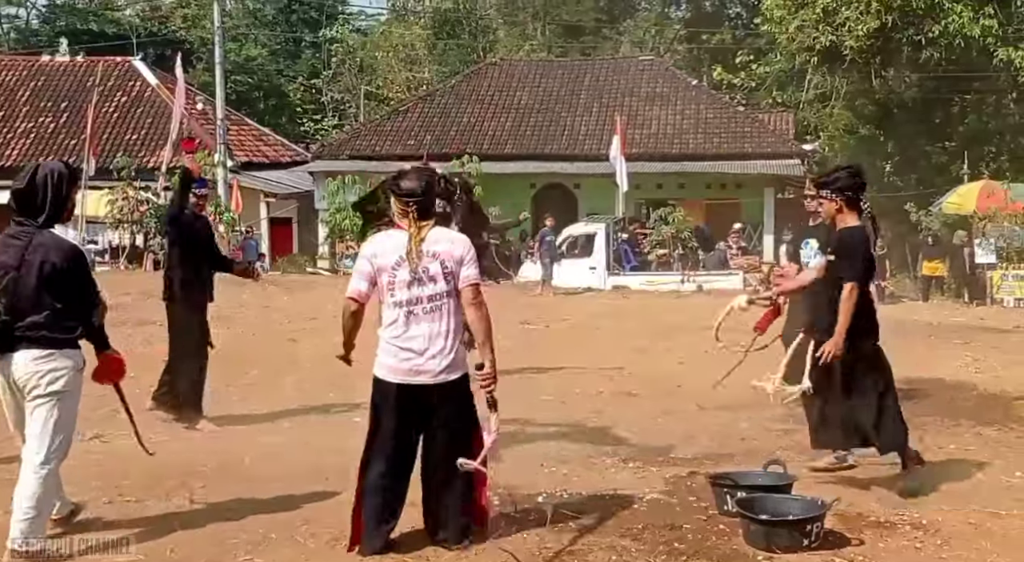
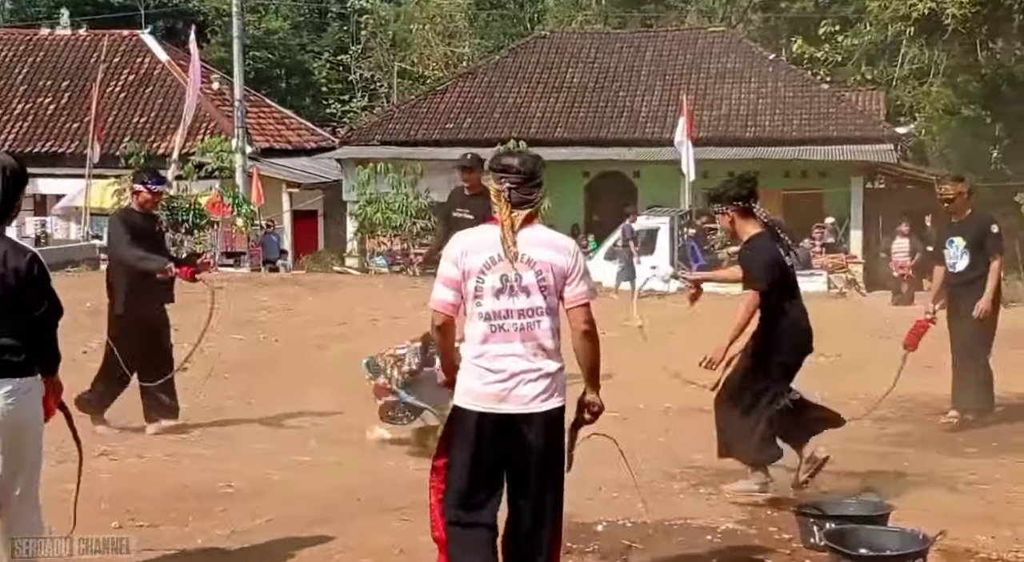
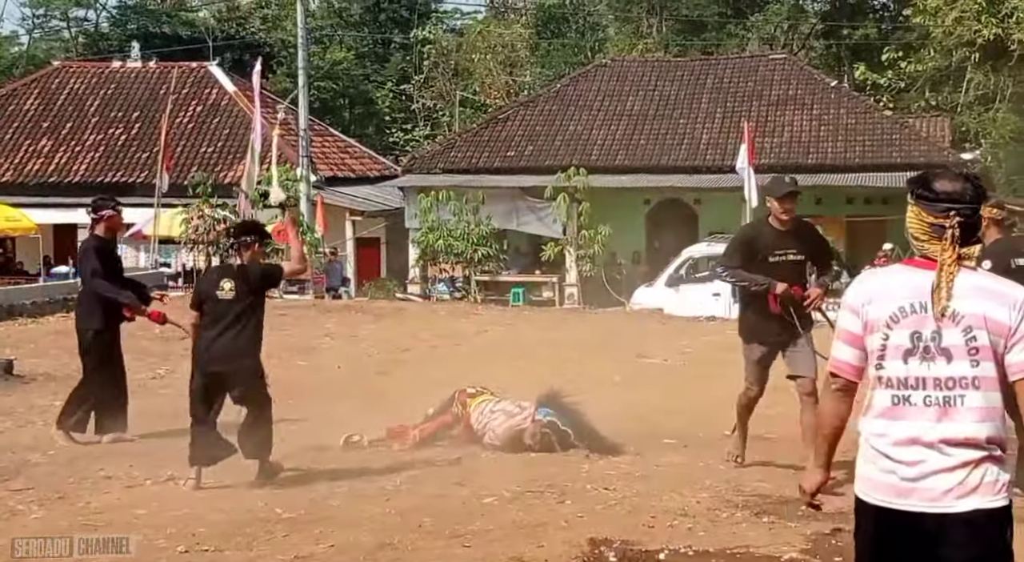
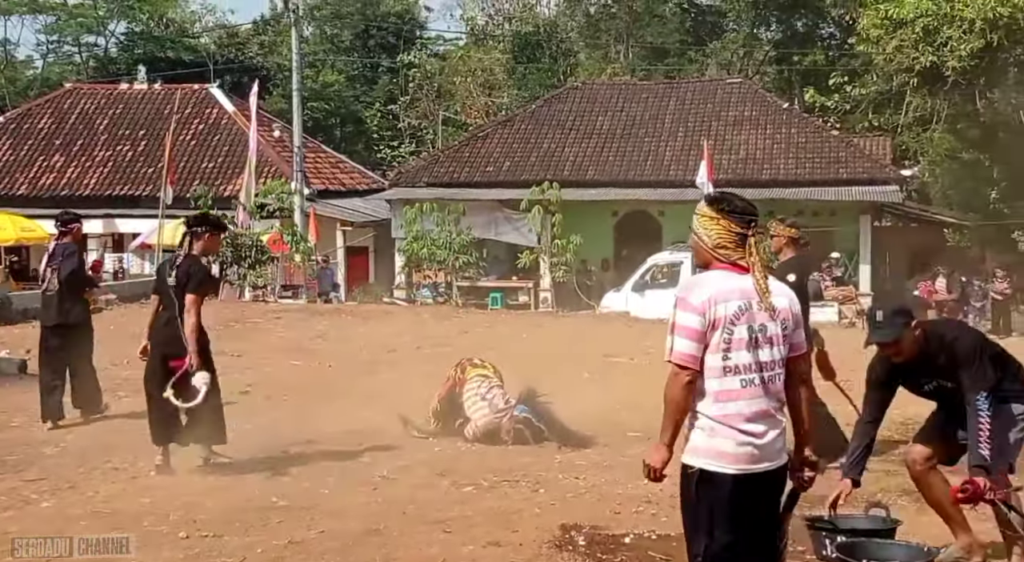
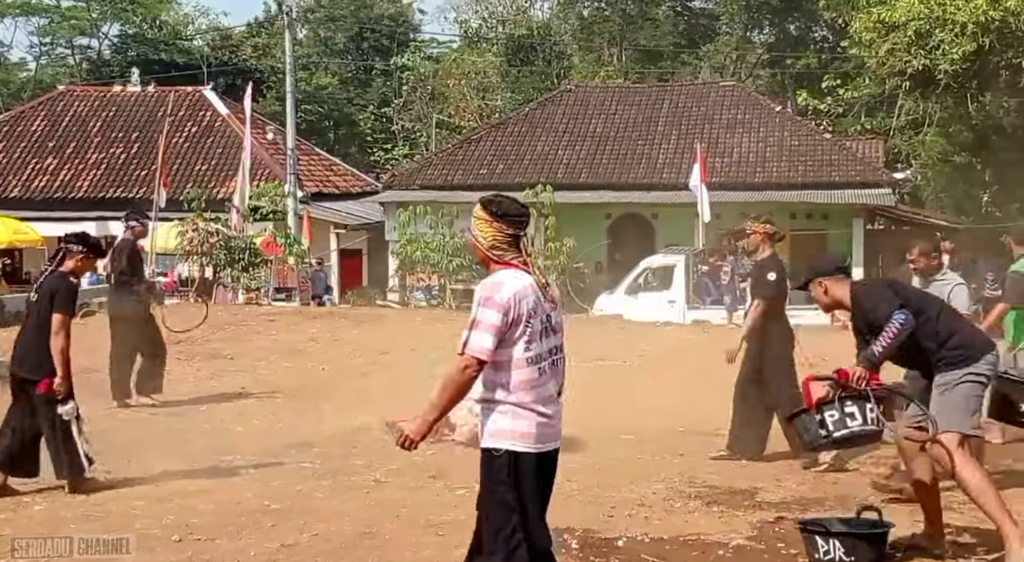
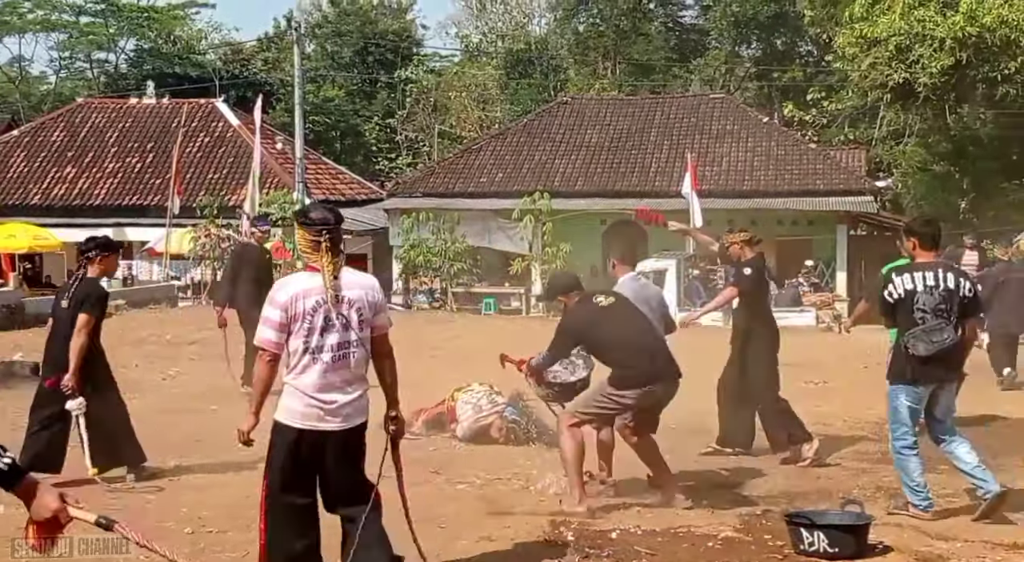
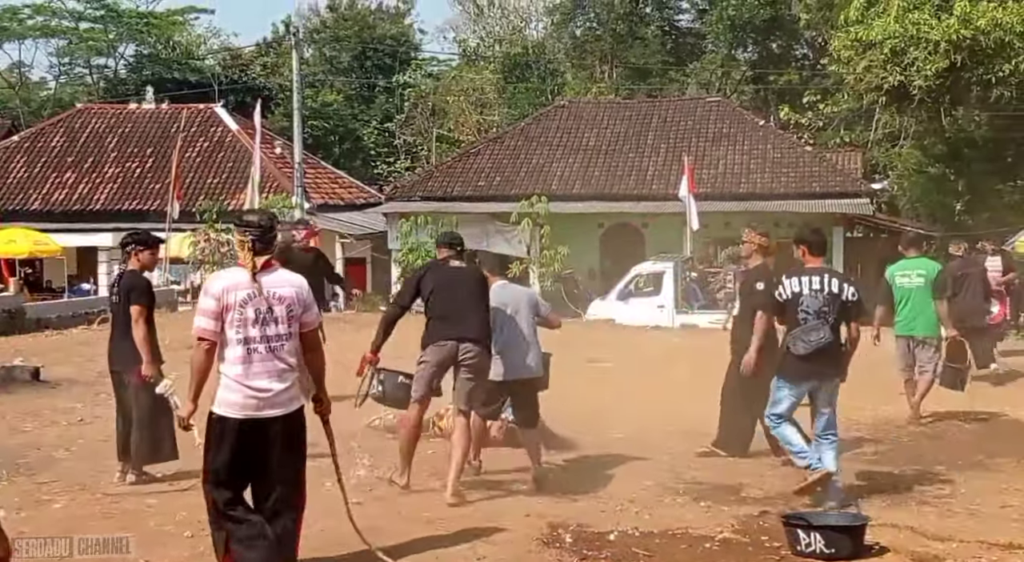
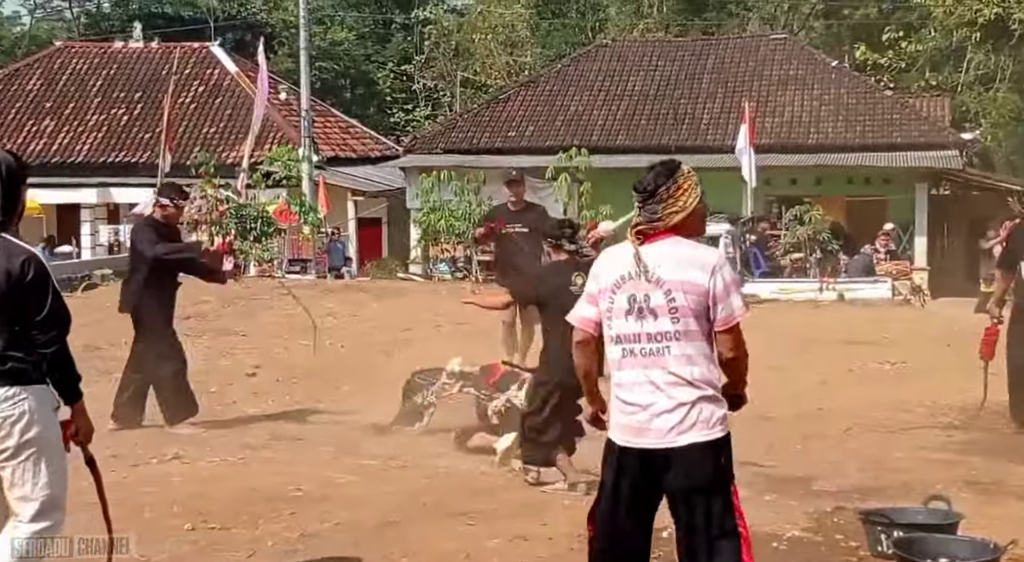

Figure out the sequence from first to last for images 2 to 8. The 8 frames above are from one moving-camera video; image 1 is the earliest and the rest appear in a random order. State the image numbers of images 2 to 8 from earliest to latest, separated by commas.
2, 8, 3, 4, 5, 6, 7
